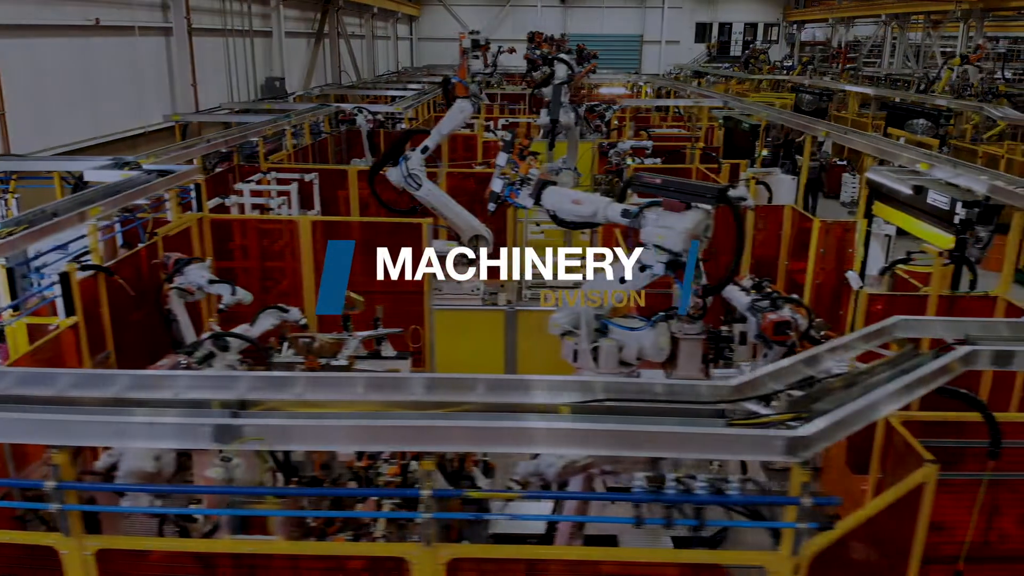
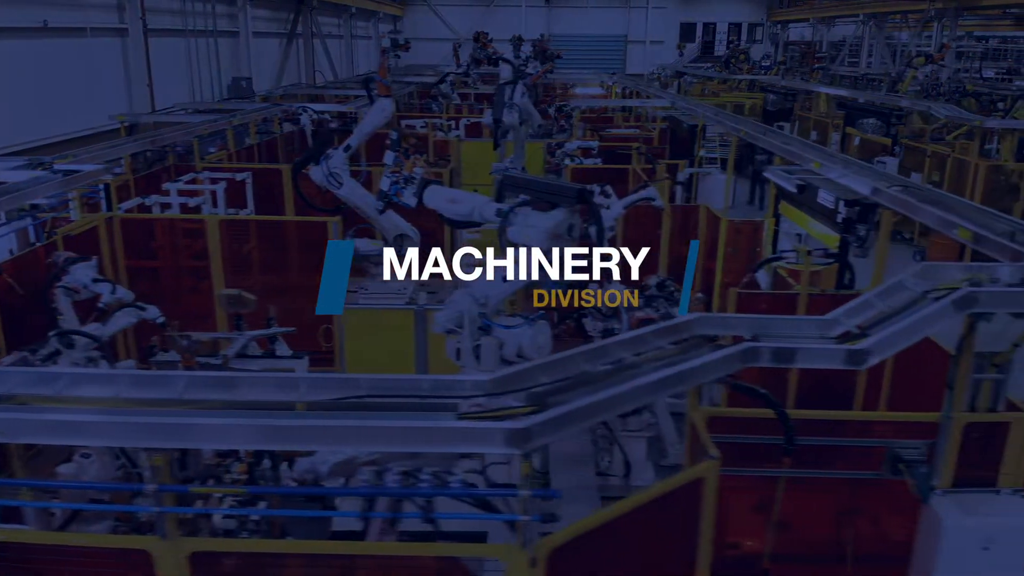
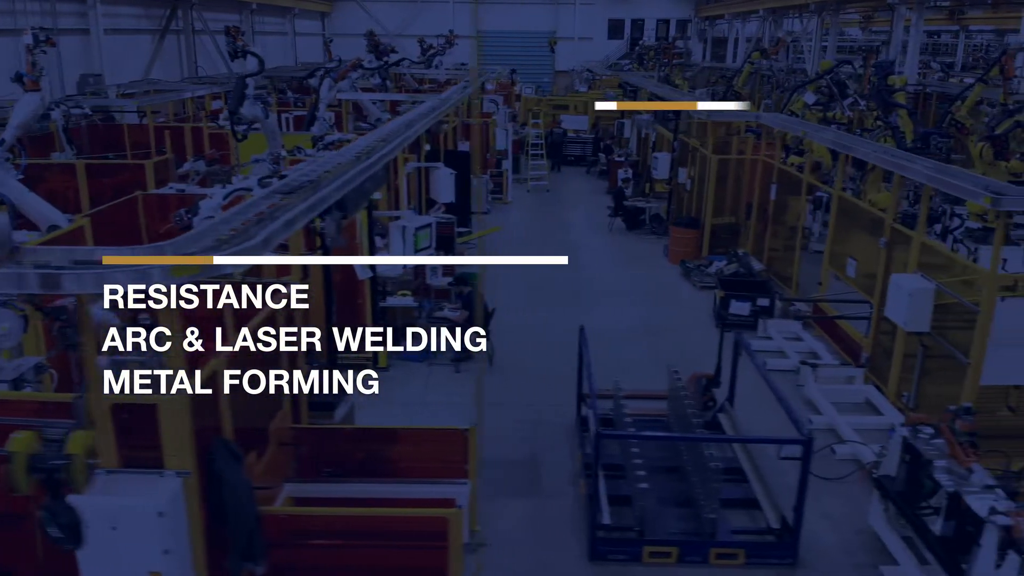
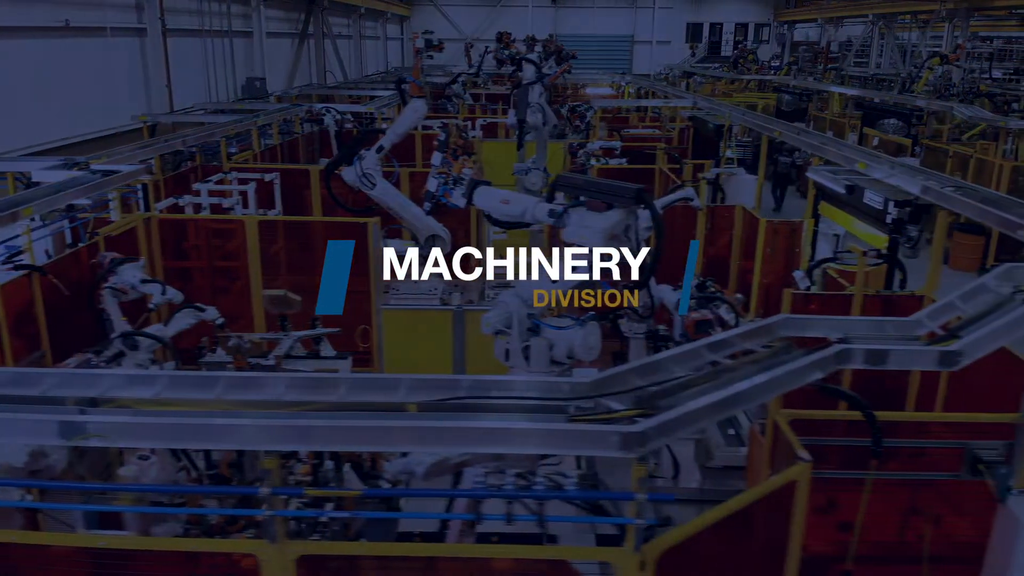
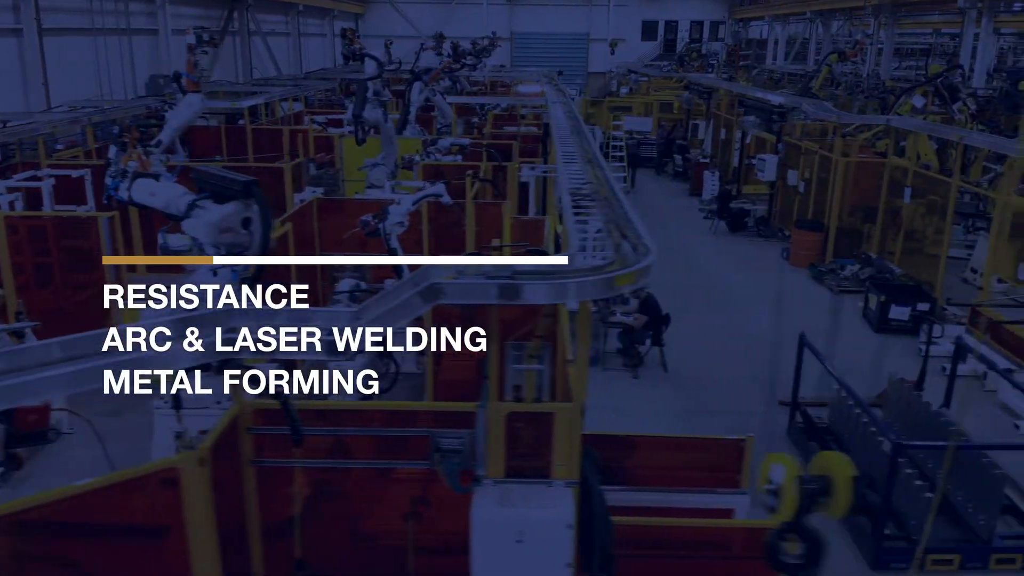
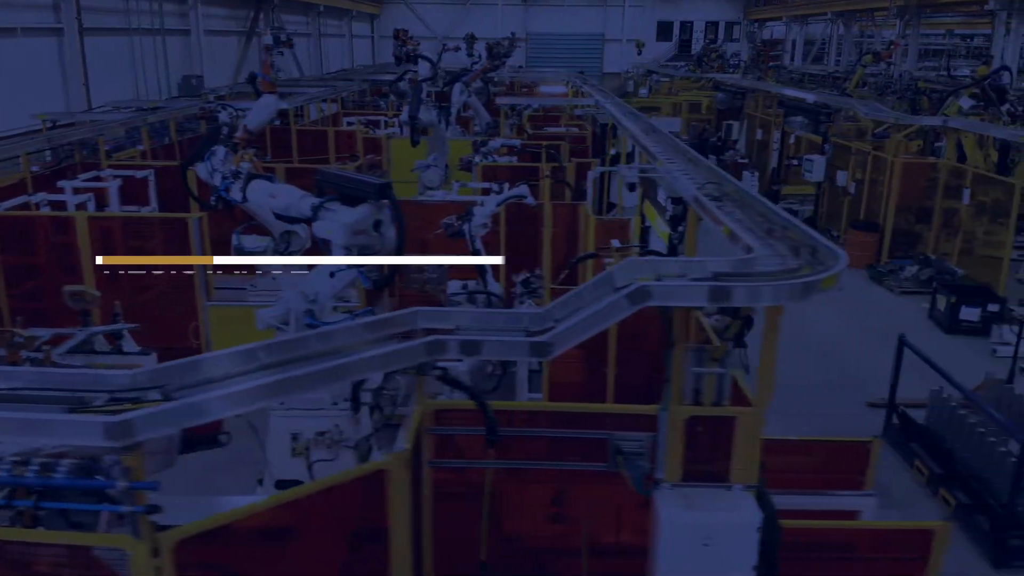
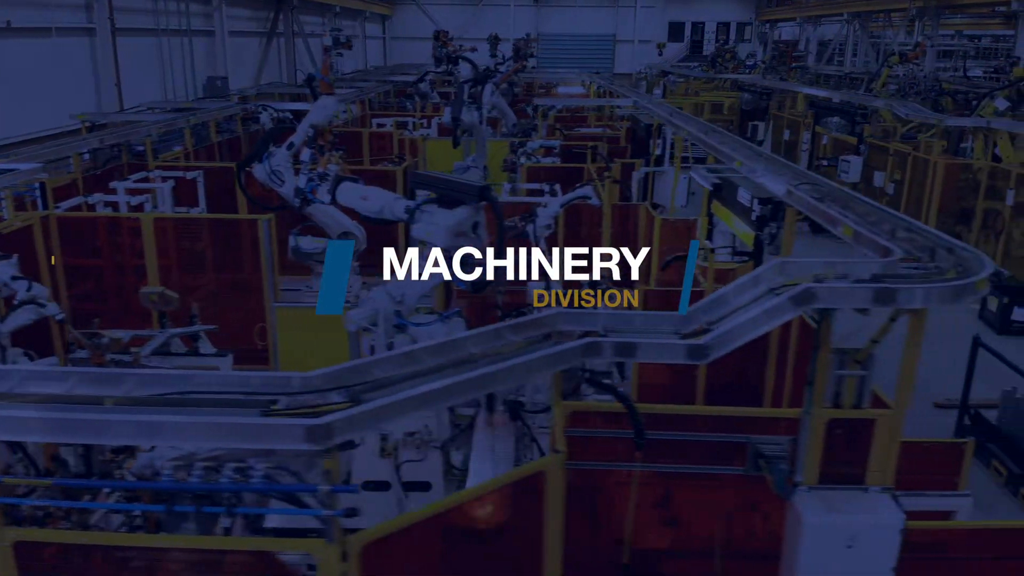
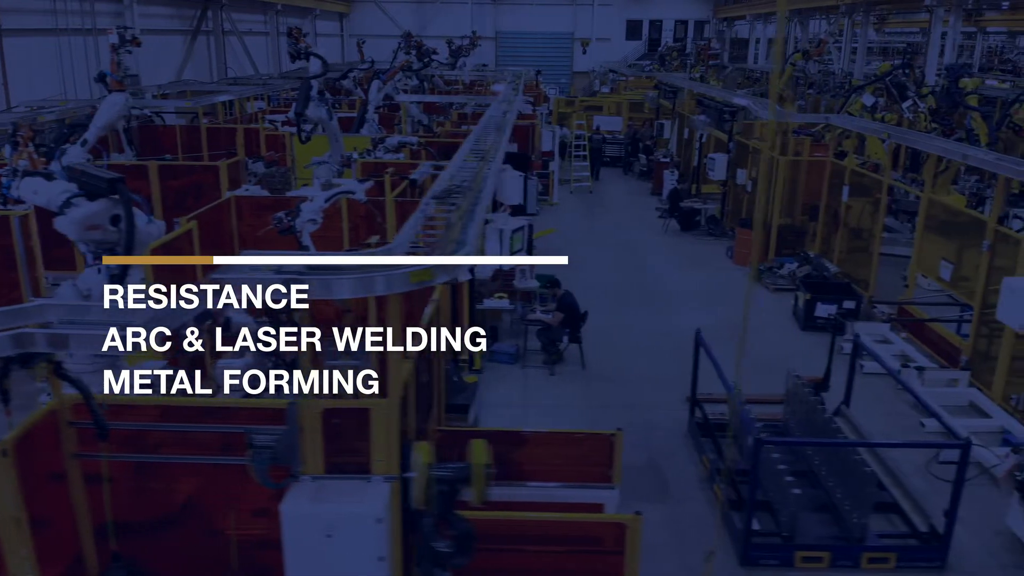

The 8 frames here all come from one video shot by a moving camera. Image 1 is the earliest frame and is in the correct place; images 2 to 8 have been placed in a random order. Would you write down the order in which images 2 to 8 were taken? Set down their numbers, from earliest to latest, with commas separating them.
4, 2, 7, 6, 5, 8, 3
